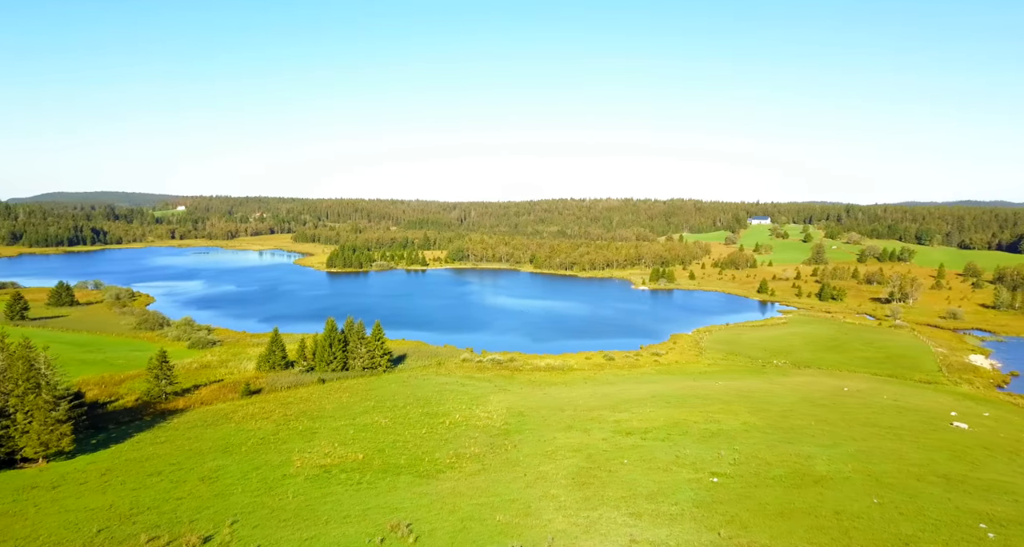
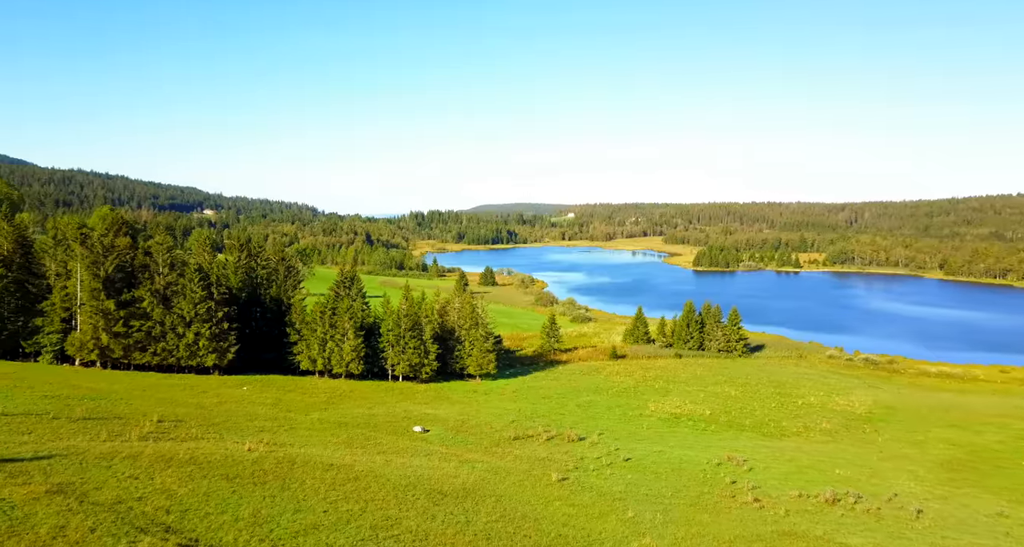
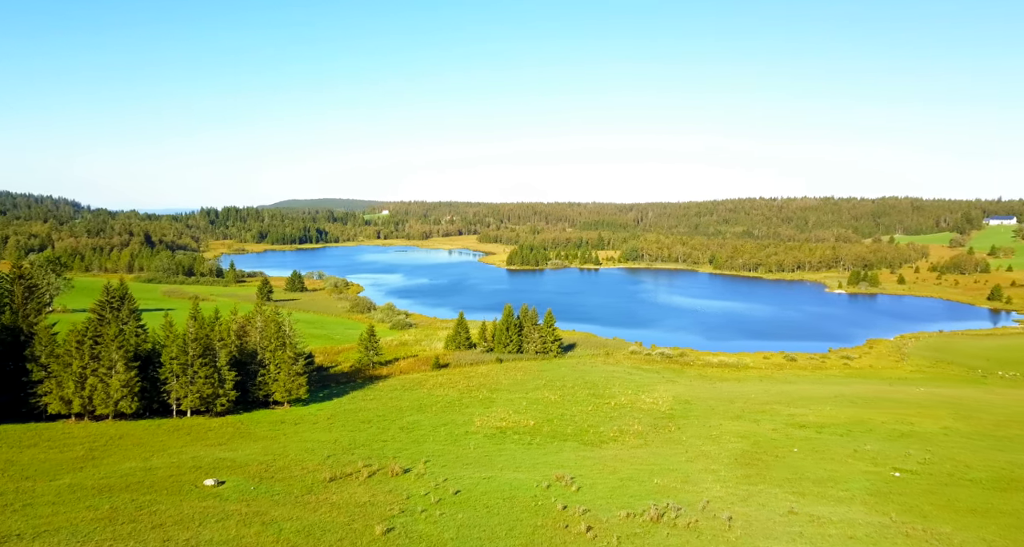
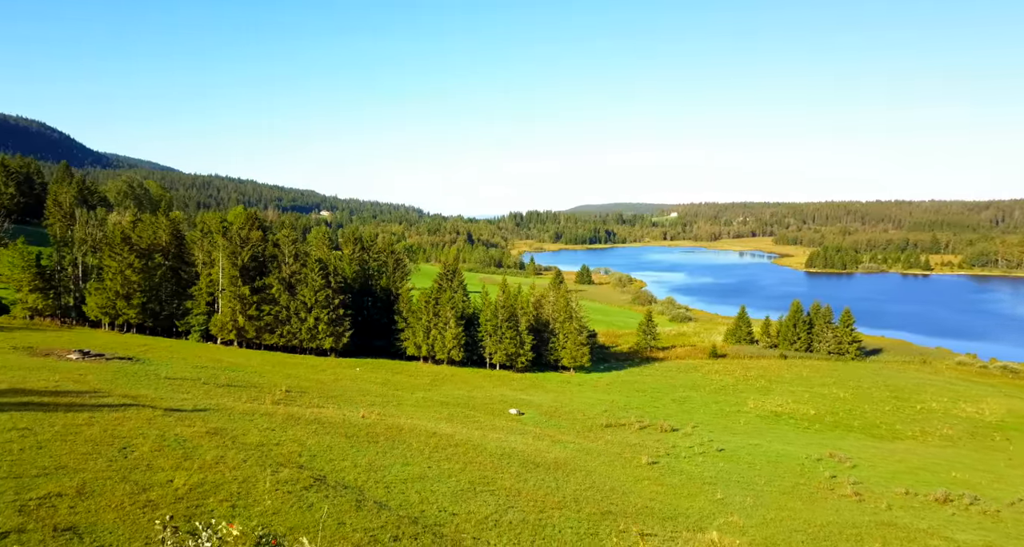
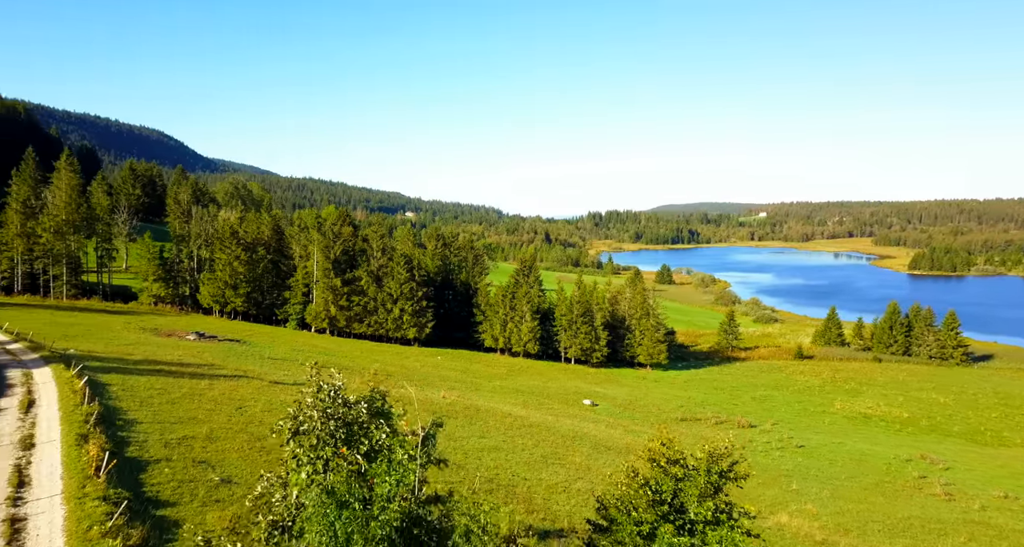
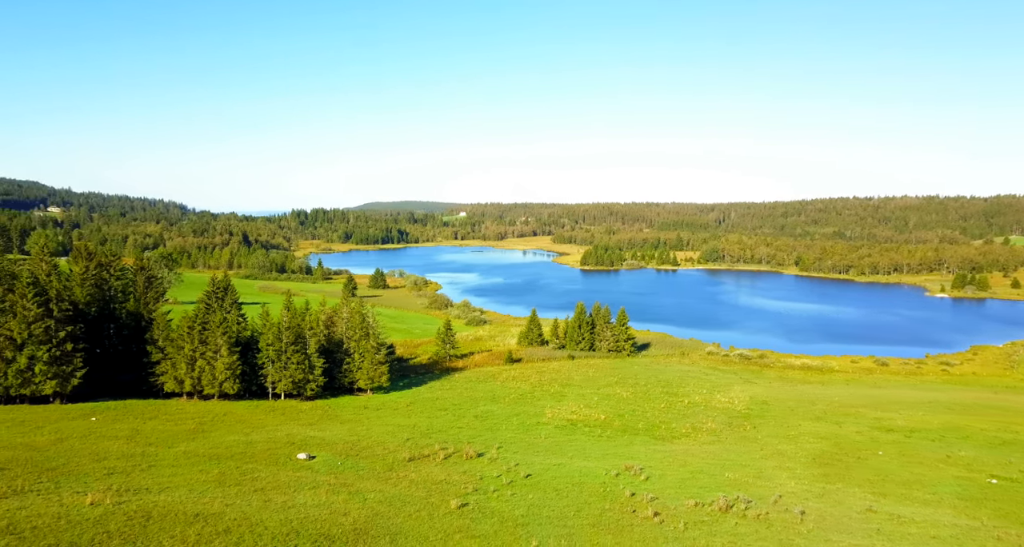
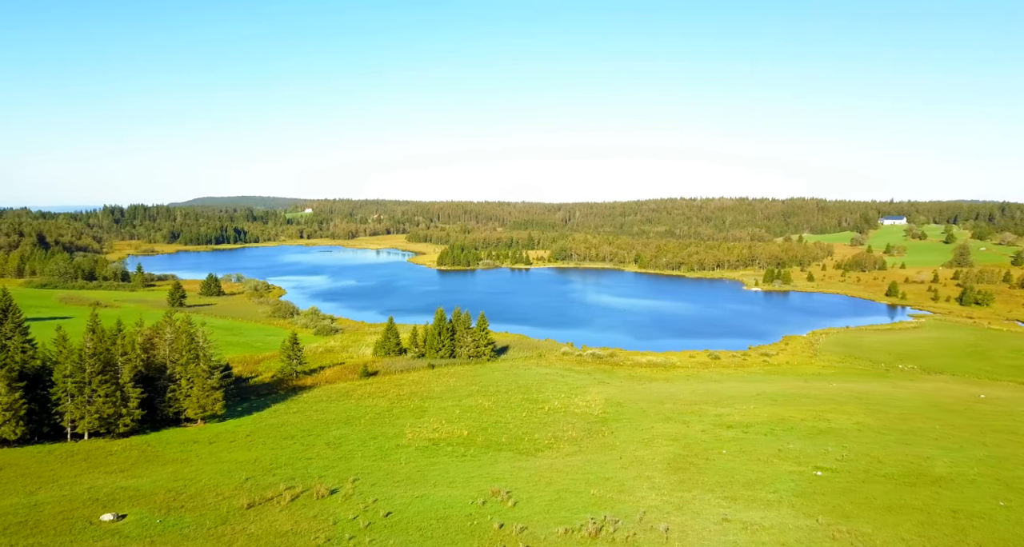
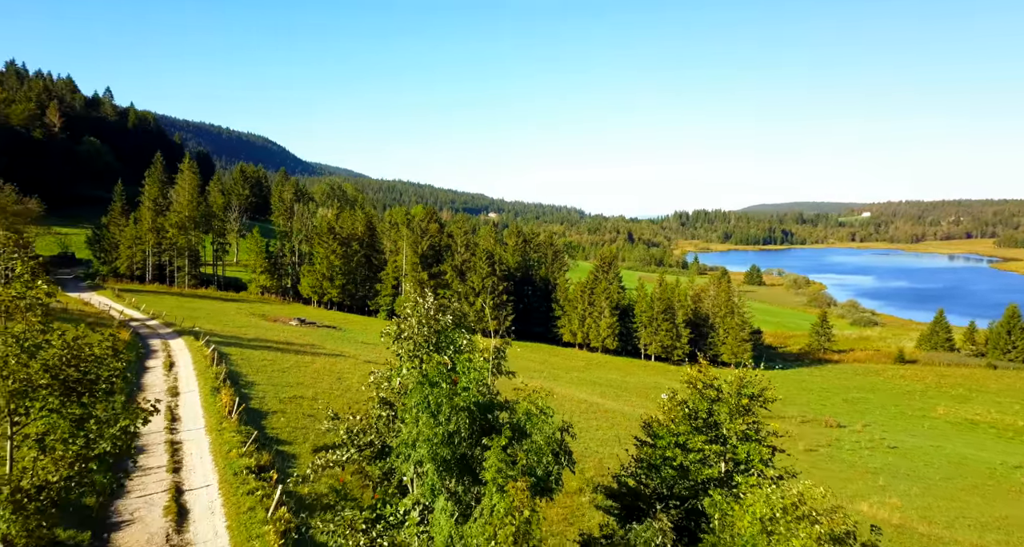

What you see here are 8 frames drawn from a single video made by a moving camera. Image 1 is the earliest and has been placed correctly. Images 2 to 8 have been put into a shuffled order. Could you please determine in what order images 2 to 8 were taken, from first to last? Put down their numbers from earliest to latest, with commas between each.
7, 3, 6, 2, 4, 5, 8
